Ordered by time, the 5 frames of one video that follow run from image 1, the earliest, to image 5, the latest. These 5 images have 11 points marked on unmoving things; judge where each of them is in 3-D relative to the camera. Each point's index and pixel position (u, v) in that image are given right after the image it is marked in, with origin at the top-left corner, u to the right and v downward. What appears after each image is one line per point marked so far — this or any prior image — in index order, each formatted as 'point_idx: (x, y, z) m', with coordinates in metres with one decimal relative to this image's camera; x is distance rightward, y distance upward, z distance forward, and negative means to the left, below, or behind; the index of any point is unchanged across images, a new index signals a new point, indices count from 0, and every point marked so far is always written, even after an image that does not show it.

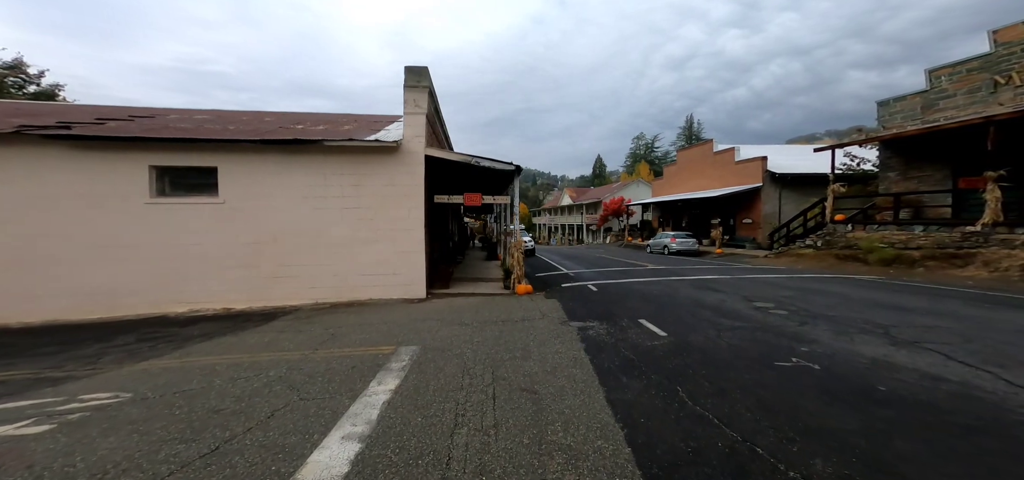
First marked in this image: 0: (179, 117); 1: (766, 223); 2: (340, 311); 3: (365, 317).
0: (-9.2, +3.4, +10.3) m
1: (+12.8, +0.9, +18.7) m
2: (-3.8, -1.6, +8.5) m
3: (-3.0, -1.6, +7.8) m
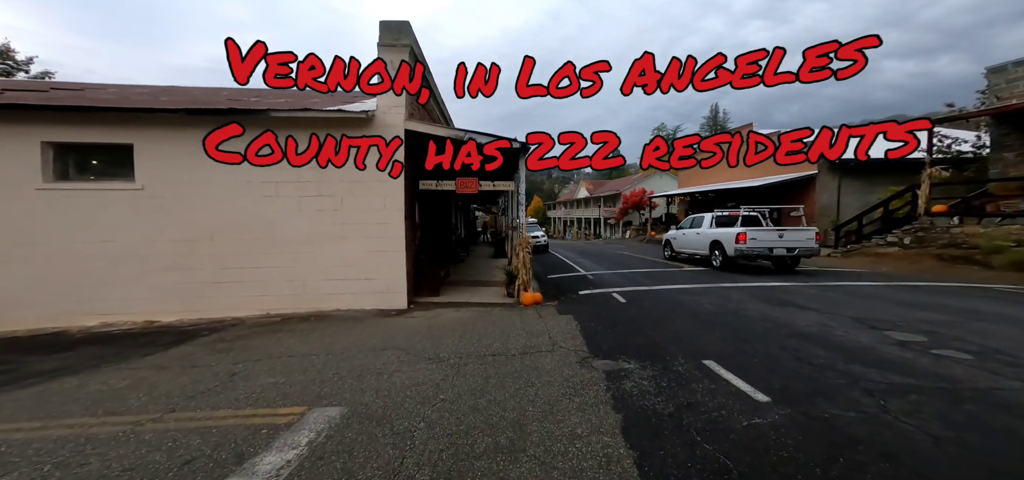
0: (-9.1, +3.5, +8.5) m
1: (+13.2, +1.0, +15.9) m
2: (-3.8, -1.5, +6.5) m
3: (-3.0, -1.5, +5.7) m
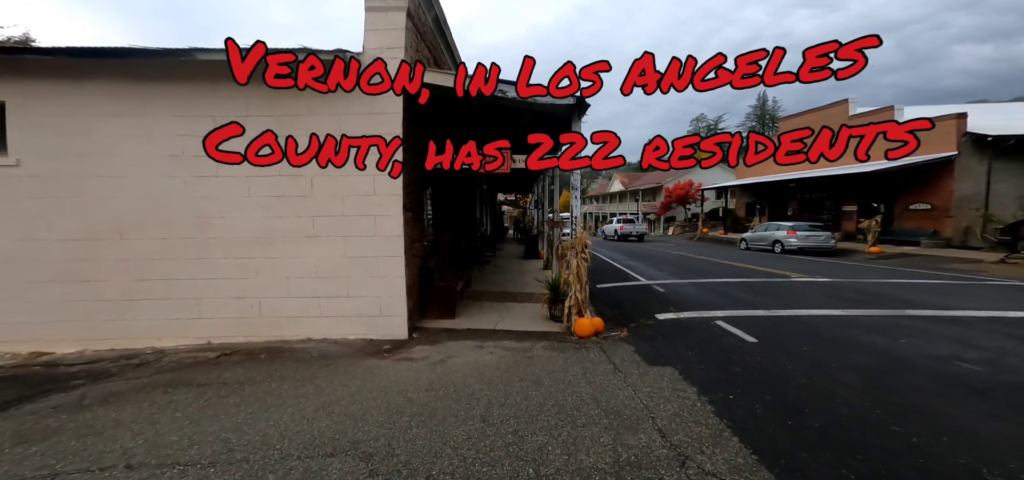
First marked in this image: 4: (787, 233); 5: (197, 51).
0: (-8.4, +3.5, +6.5) m
1: (+14.4, +0.9, +12.3) m
2: (-3.2, -1.5, +4.1) m
3: (-2.5, -1.5, +3.3) m
4: (+10.3, +0.2, +14.1) m
5: (-3.7, +2.3, +4.4) m
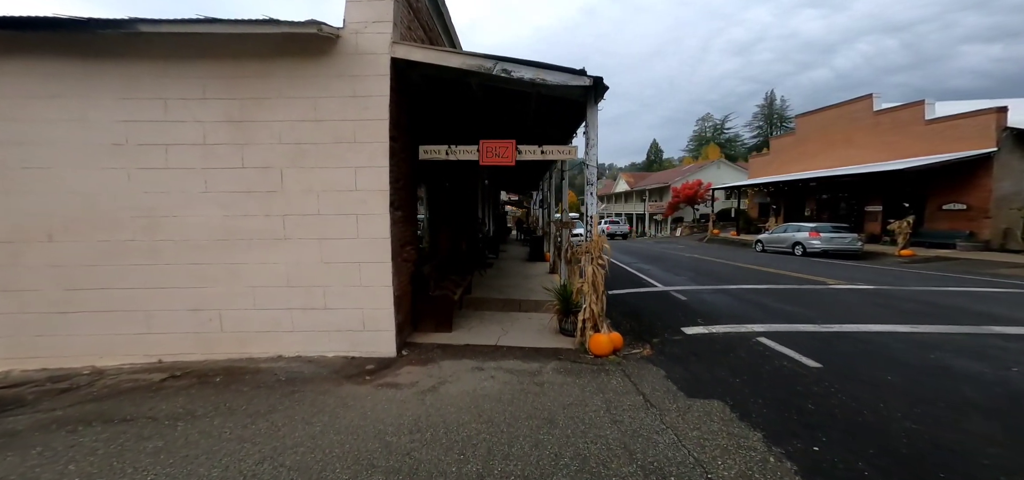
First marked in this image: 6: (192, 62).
0: (-8.3, +3.4, +5.8) m
1: (+14.5, +0.9, +11.4) m
2: (-3.2, -1.5, +3.3) m
3: (-2.4, -1.5, +2.5) m
4: (+10.5, +0.2, +13.3) m
5: (-3.7, +2.3, +3.7) m
6: (-3.5, +1.9, +4.1) m
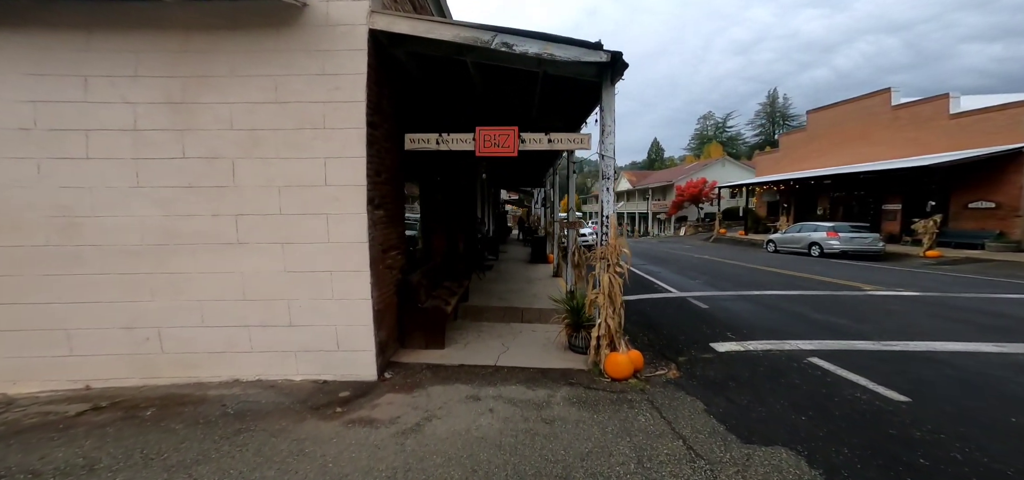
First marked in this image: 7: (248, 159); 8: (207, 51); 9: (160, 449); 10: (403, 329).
0: (-8.3, +3.4, +5.1) m
1: (+14.5, +0.9, +10.7) m
2: (-3.1, -1.5, +2.6) m
3: (-2.4, -1.5, +1.8) m
4: (+10.5, +0.1, +12.6) m
5: (-3.7, +2.2, +3.0) m
6: (-3.5, +1.9, +3.4) m
7: (-2.5, +0.8, +3.6) m
8: (-2.8, +1.8, +3.5) m
9: (-2.5, -1.5, +2.6) m
10: (-1.4, -1.1, +4.7) m
